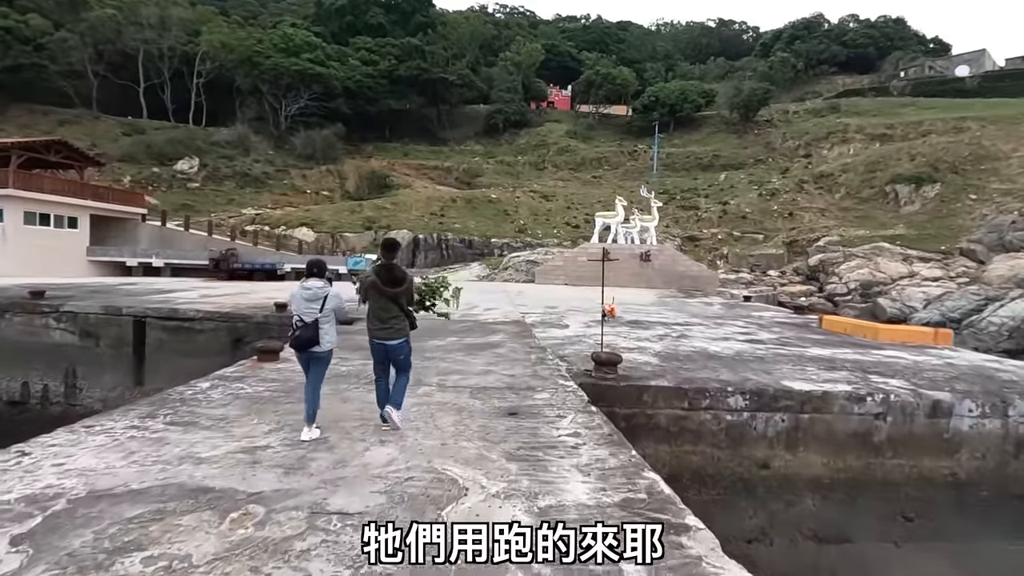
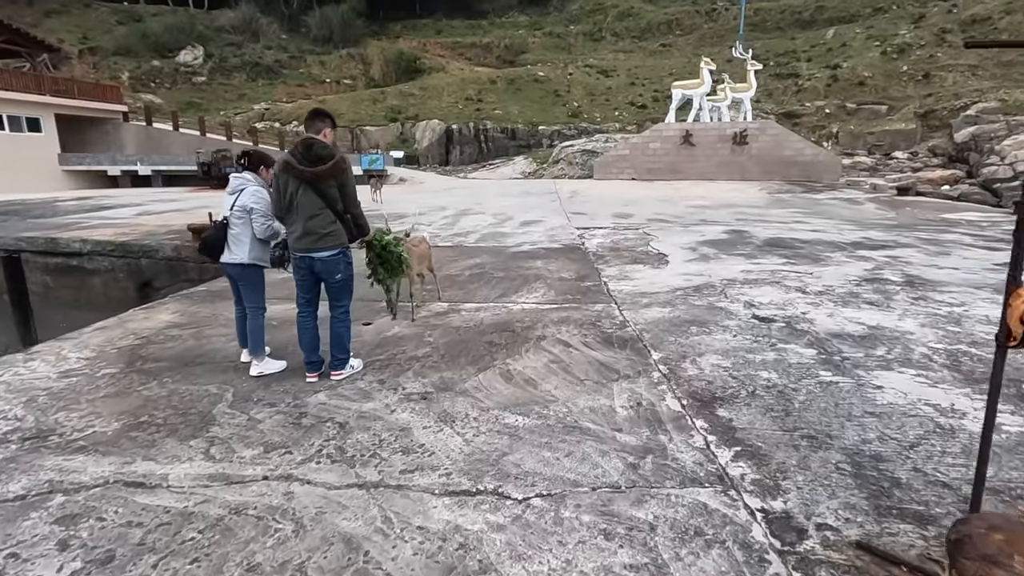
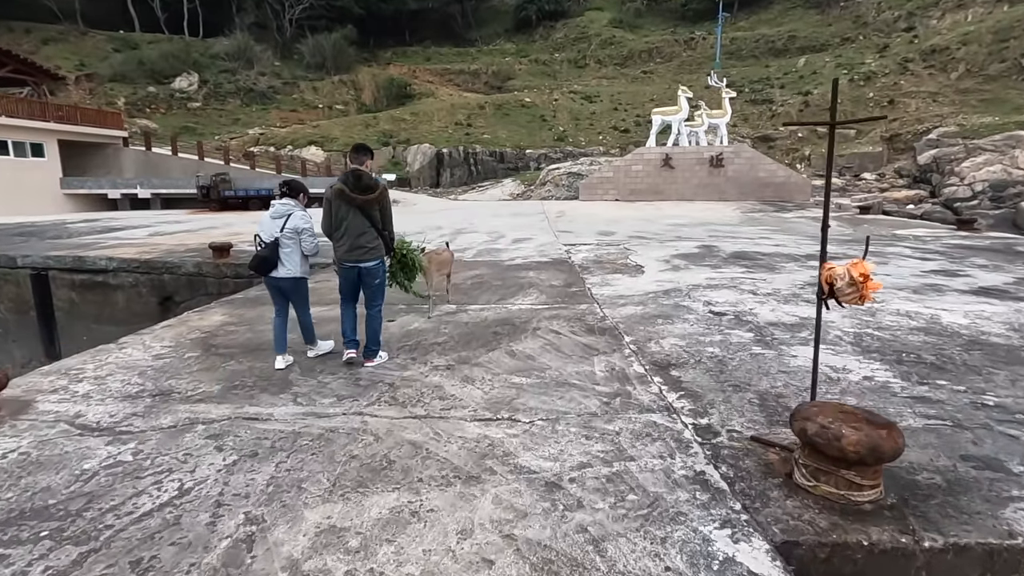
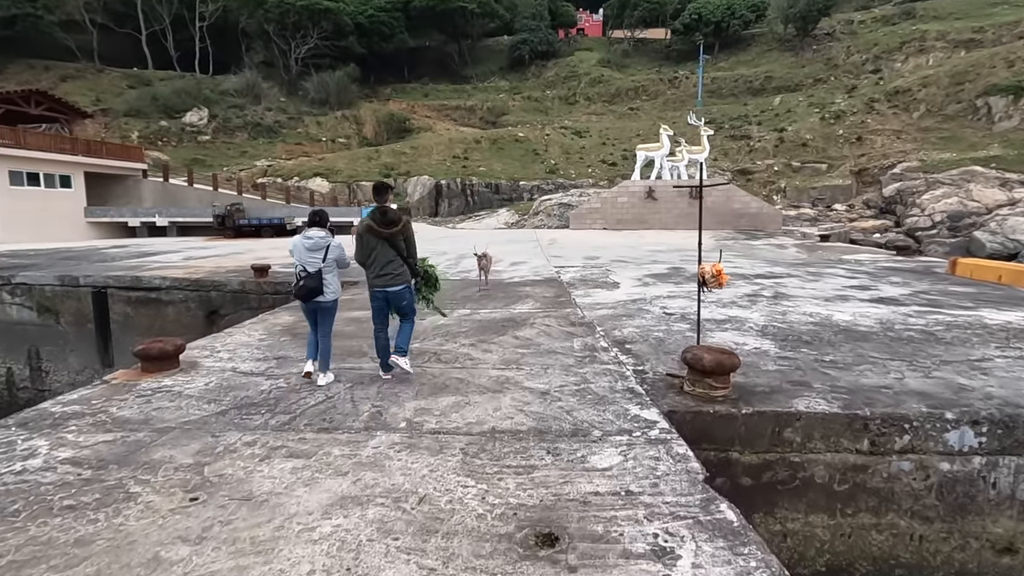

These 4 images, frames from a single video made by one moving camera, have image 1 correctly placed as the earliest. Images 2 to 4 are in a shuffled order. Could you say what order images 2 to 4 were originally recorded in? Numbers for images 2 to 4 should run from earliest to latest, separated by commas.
4, 3, 2
